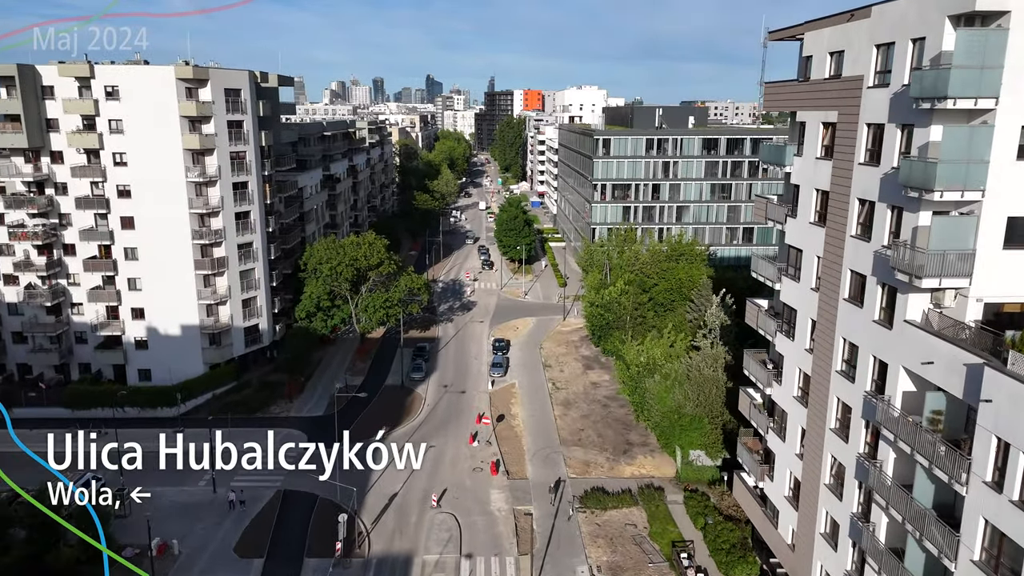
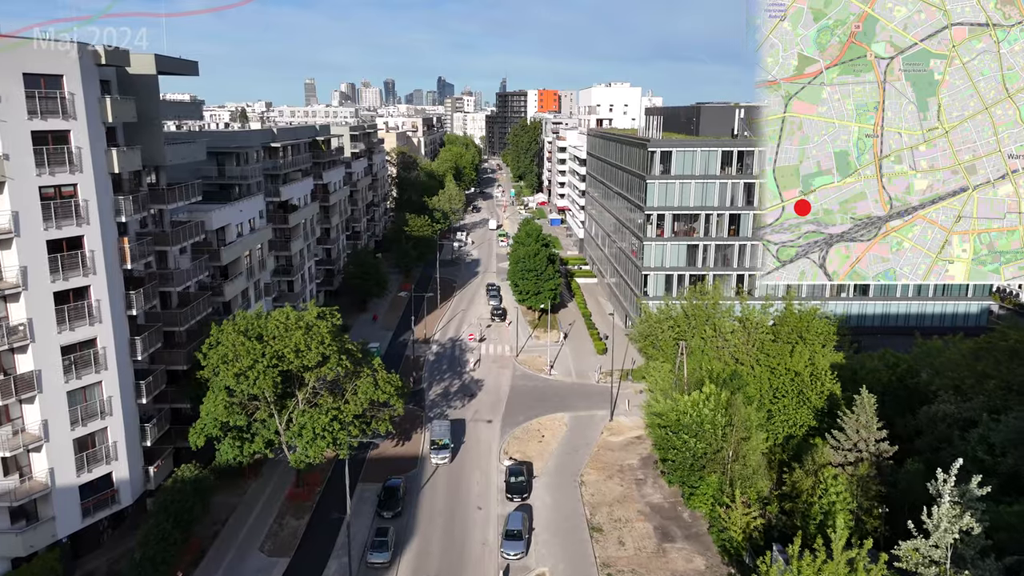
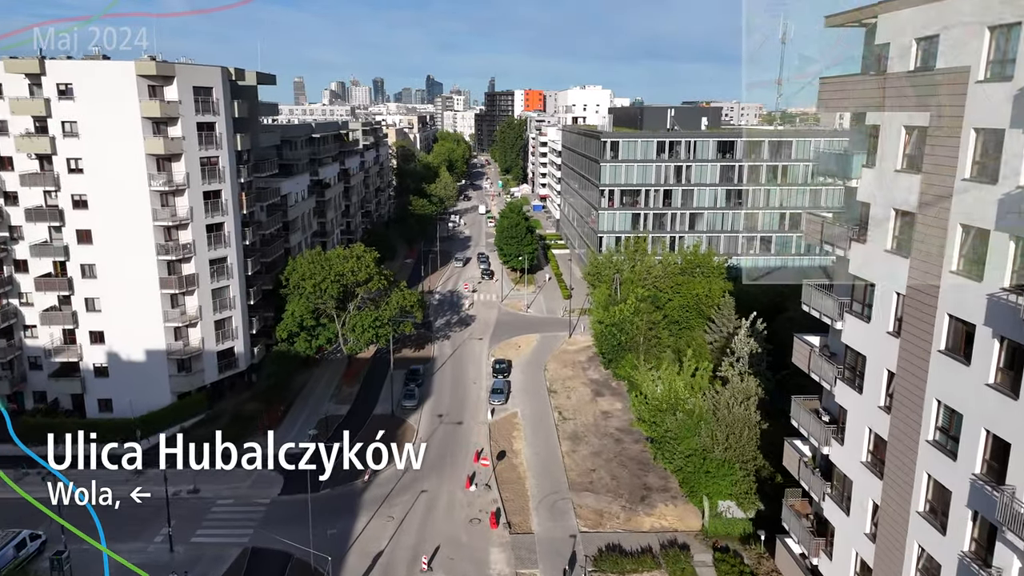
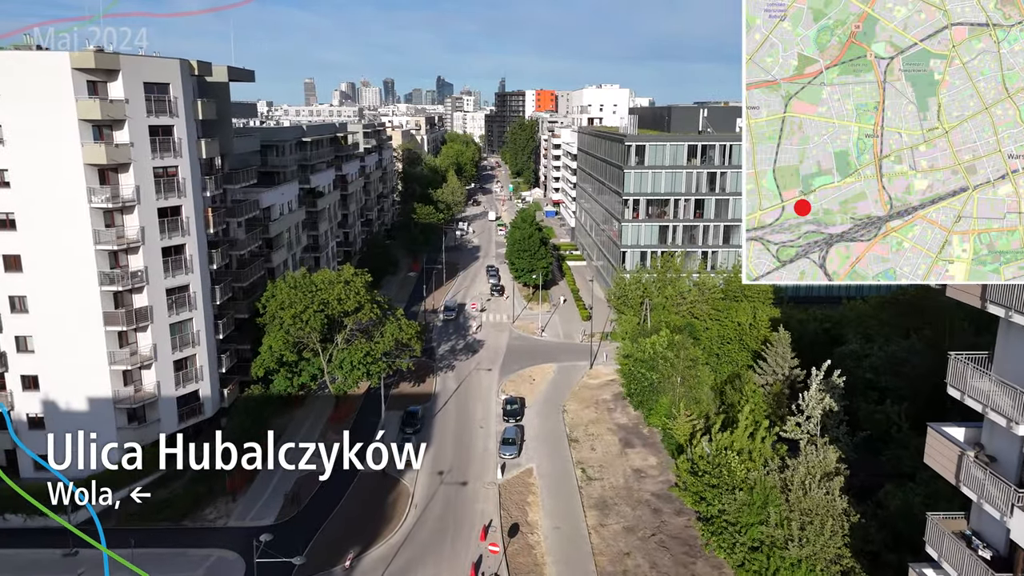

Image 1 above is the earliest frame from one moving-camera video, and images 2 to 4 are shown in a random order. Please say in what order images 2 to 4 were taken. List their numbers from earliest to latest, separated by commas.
3, 4, 2
